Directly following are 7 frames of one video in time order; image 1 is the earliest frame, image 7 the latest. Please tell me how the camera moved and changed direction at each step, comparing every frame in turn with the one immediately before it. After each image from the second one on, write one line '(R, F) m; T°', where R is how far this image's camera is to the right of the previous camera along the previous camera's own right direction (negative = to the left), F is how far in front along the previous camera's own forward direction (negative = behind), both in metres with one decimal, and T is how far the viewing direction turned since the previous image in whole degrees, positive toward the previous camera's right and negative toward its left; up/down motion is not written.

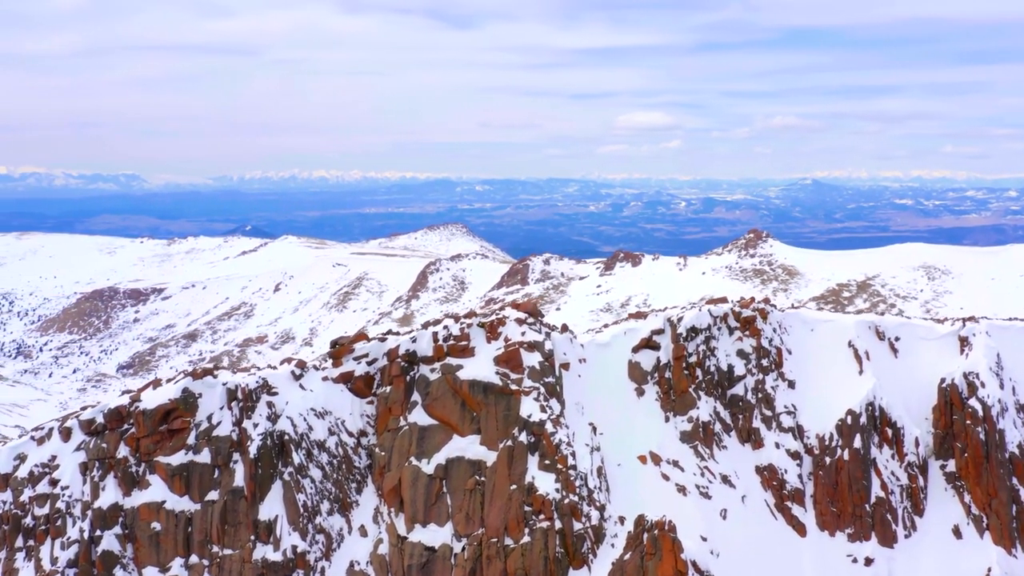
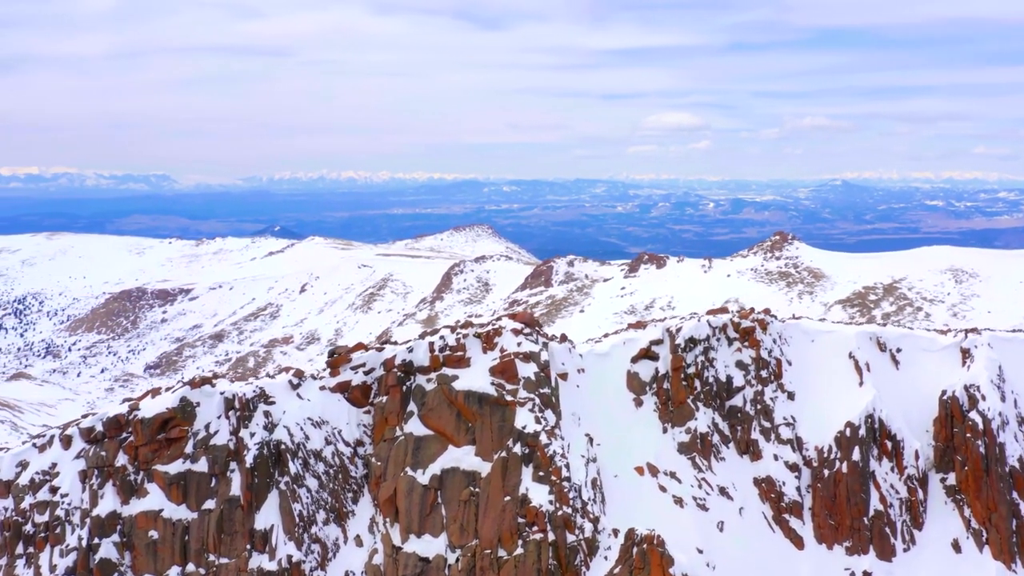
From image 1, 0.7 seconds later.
(+0.5, -0.1) m; -1°
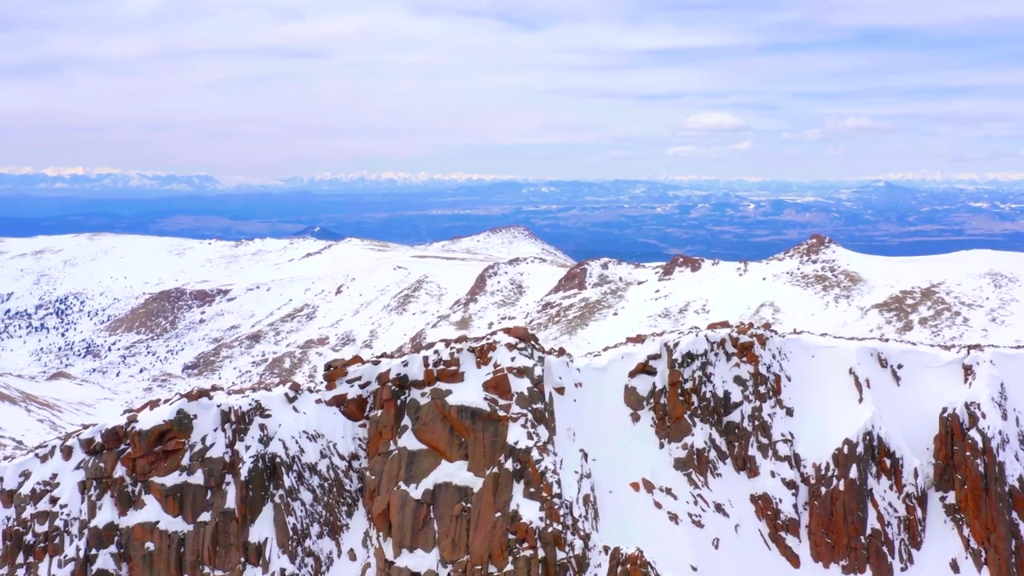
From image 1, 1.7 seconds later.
(+0.8, -0.1) m; -1°
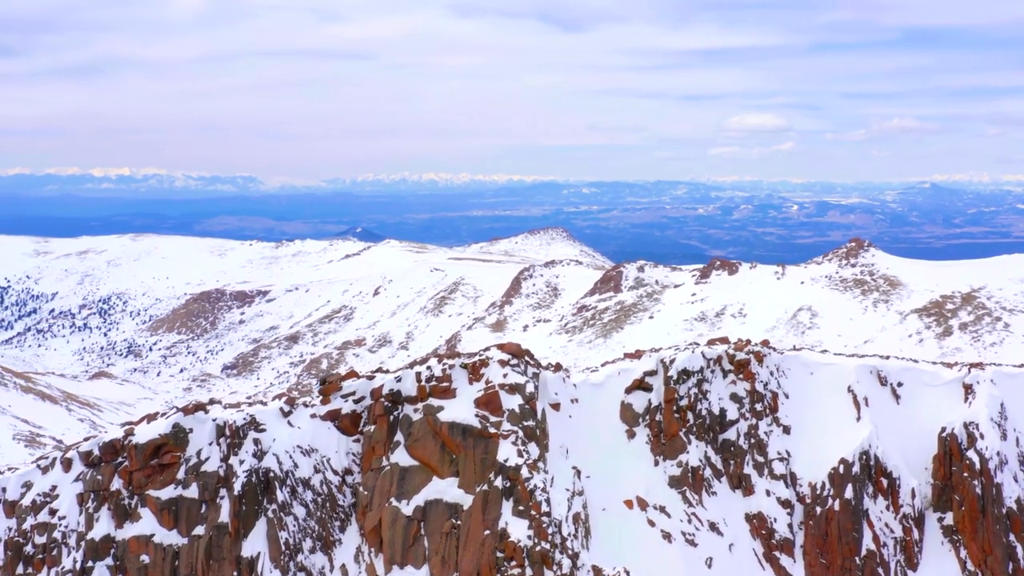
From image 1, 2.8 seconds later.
(+0.8, -0.1) m; -1°
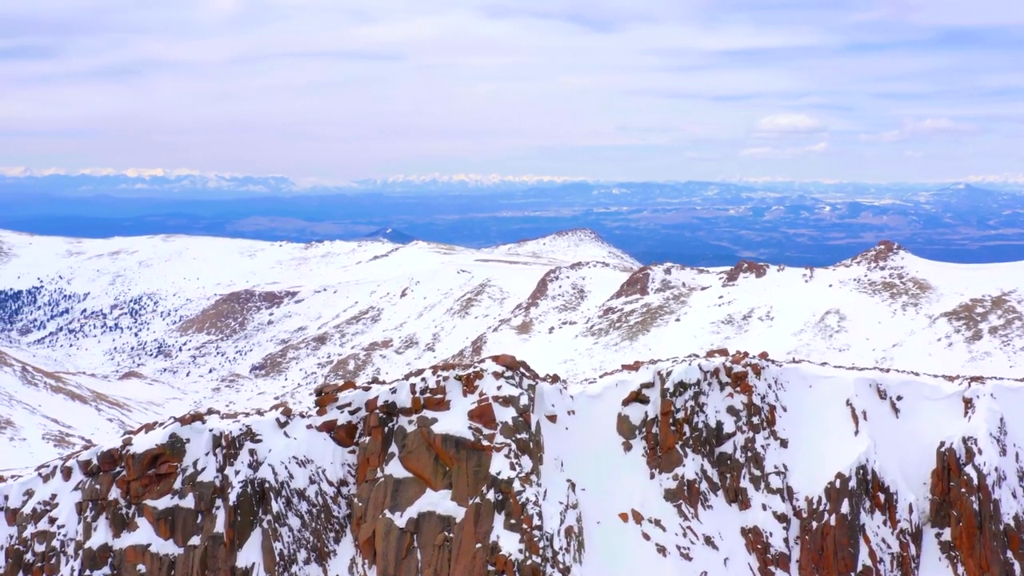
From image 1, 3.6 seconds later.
(+0.6, -0.1) m; -1°
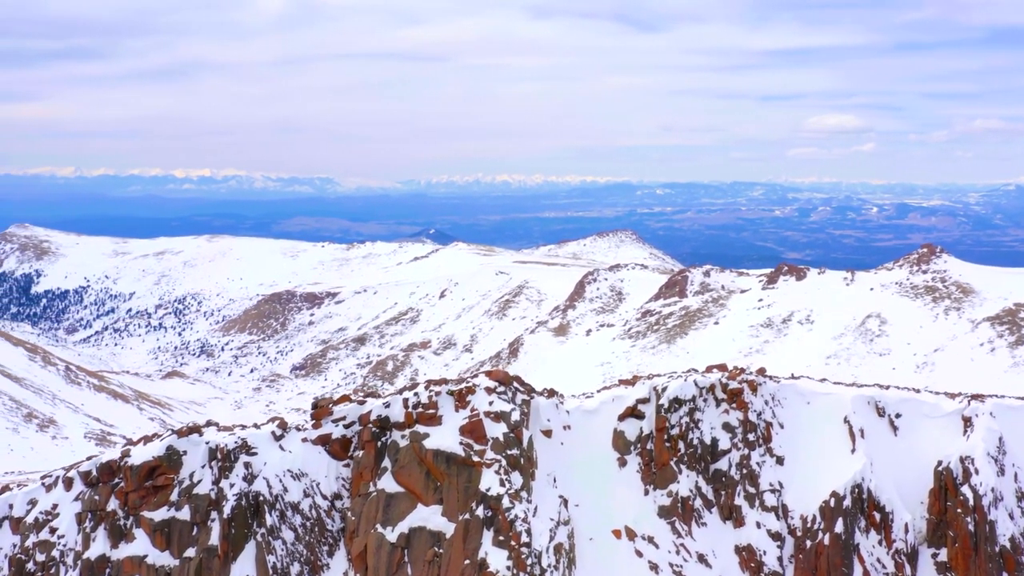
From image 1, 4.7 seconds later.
(+0.9, -0.2) m; -1°
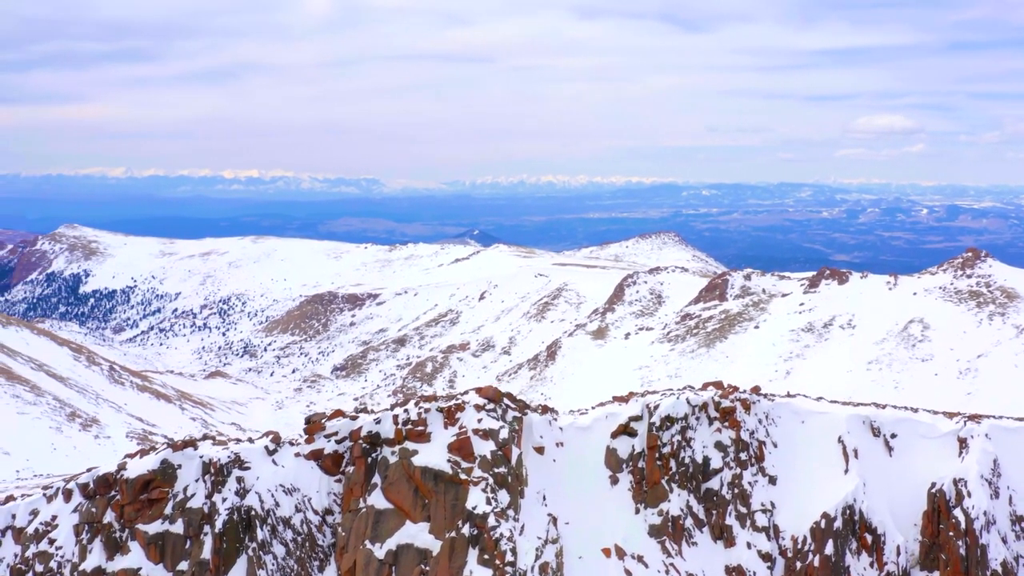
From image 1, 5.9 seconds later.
(+1.0, -0.3) m; -1°
